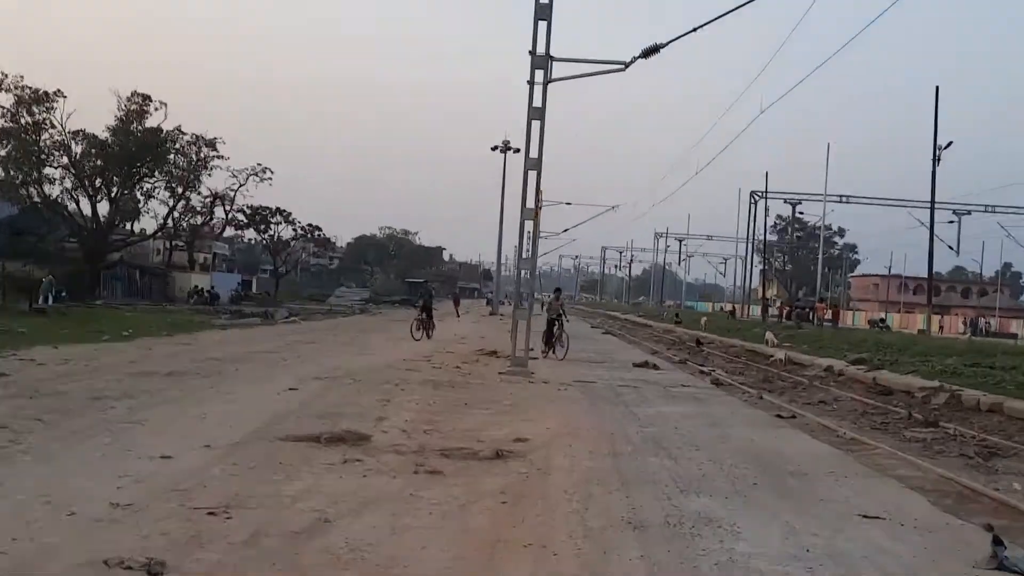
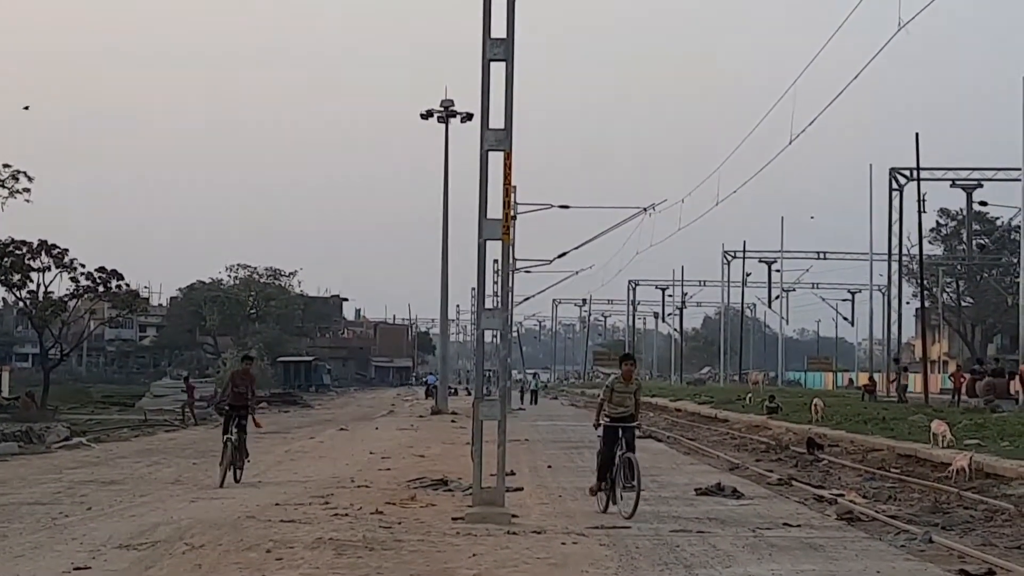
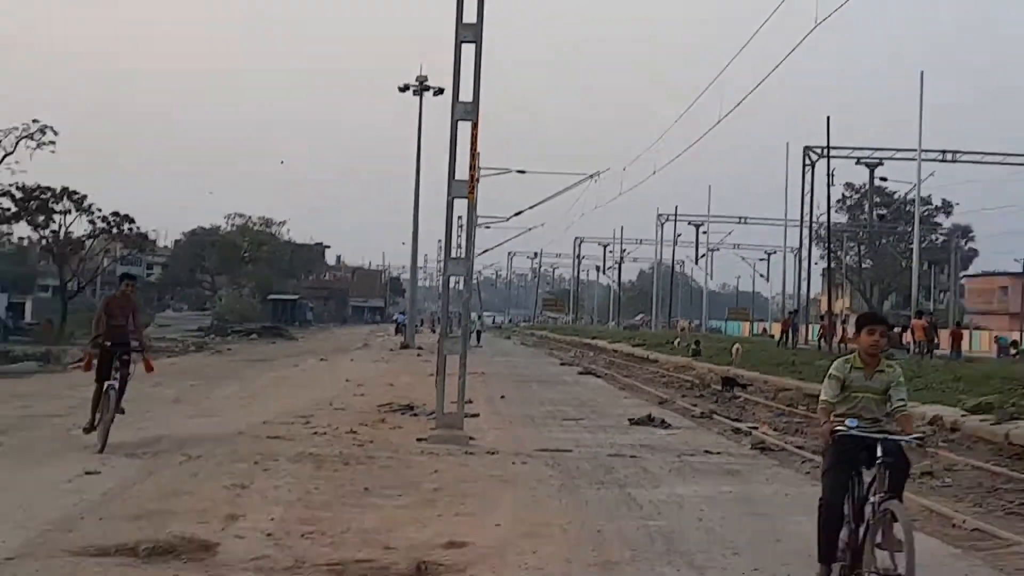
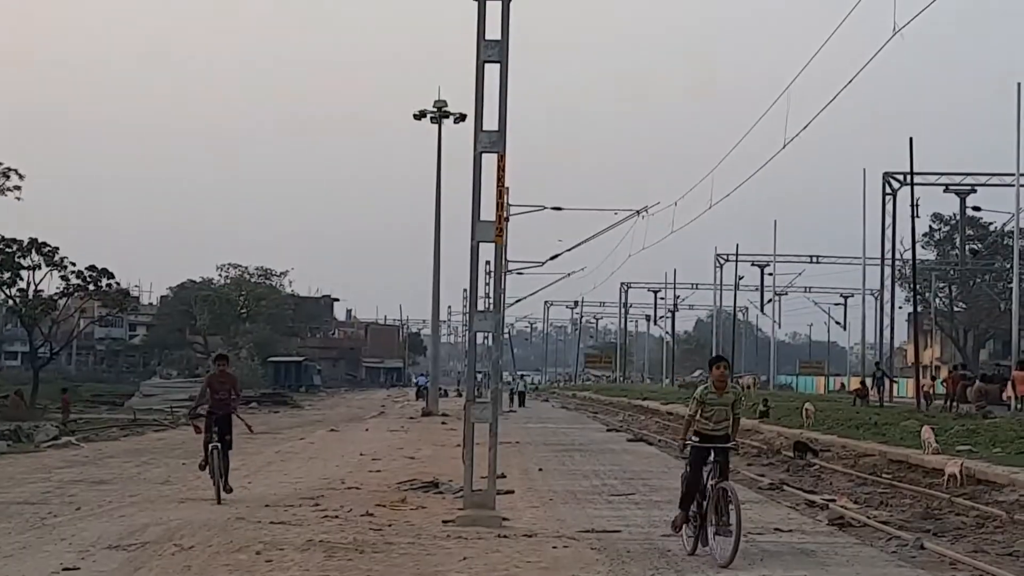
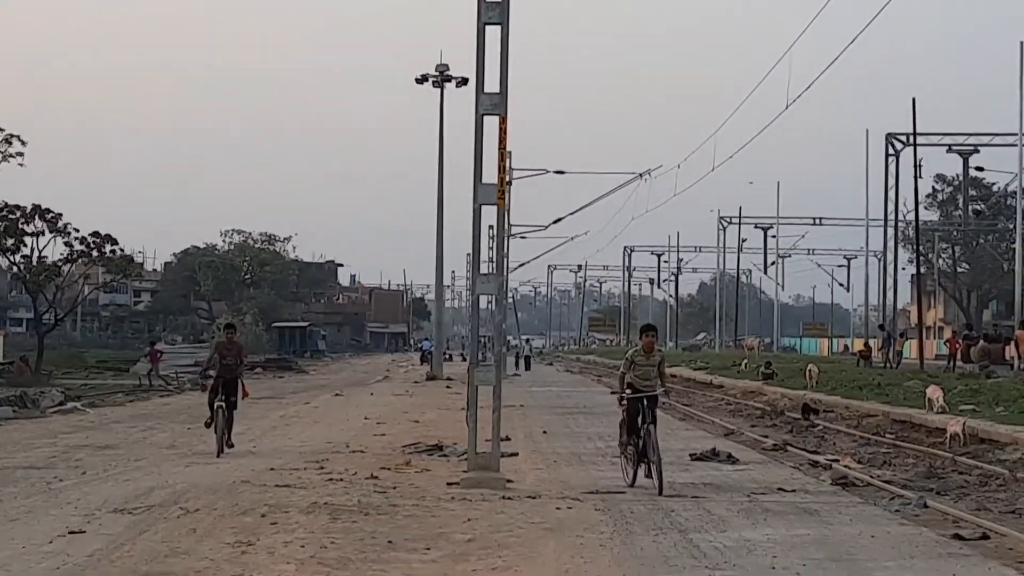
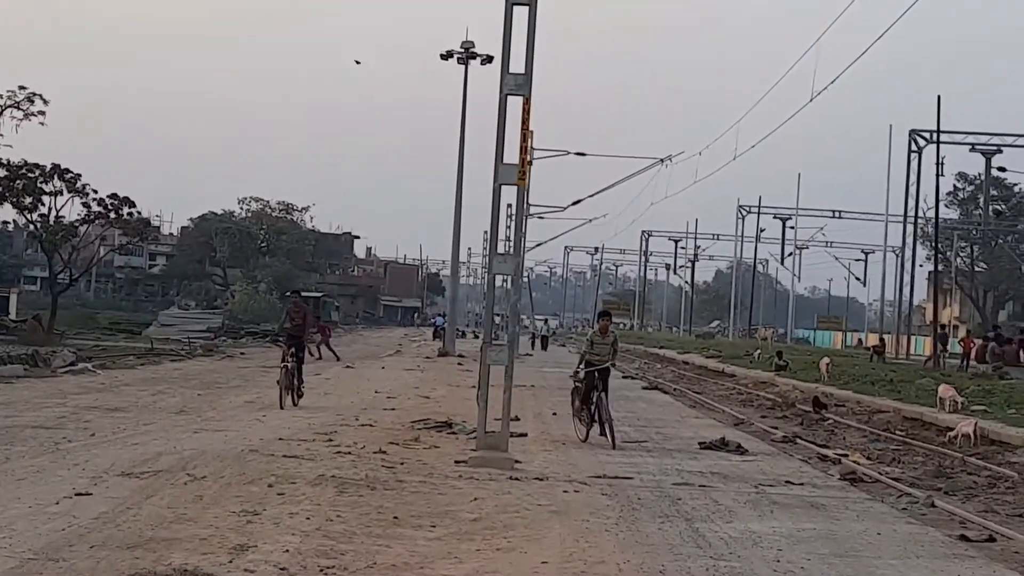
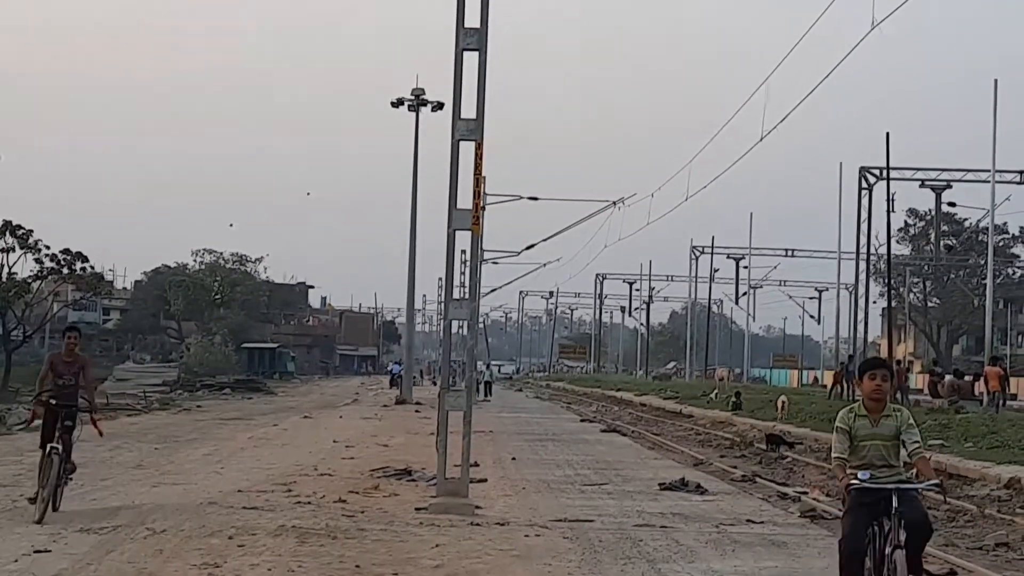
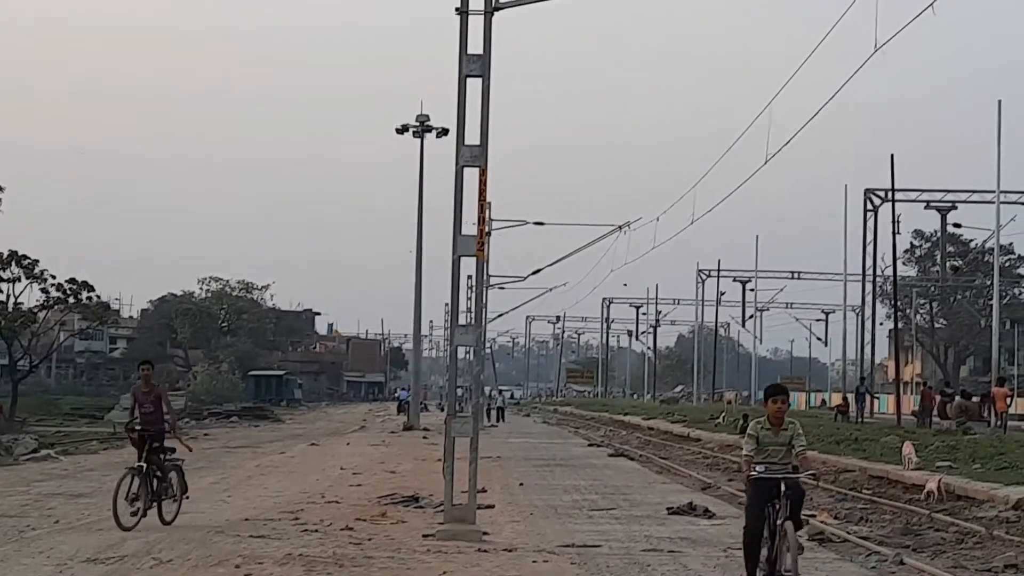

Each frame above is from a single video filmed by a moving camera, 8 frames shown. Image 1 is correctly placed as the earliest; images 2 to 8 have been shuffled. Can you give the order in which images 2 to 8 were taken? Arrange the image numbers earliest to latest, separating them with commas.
6, 2, 5, 4, 8, 7, 3
